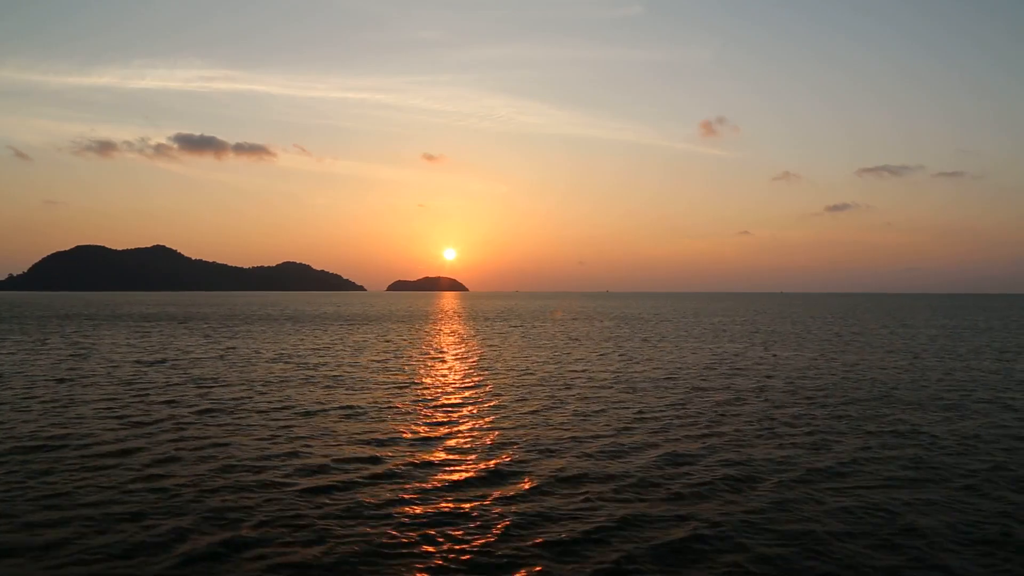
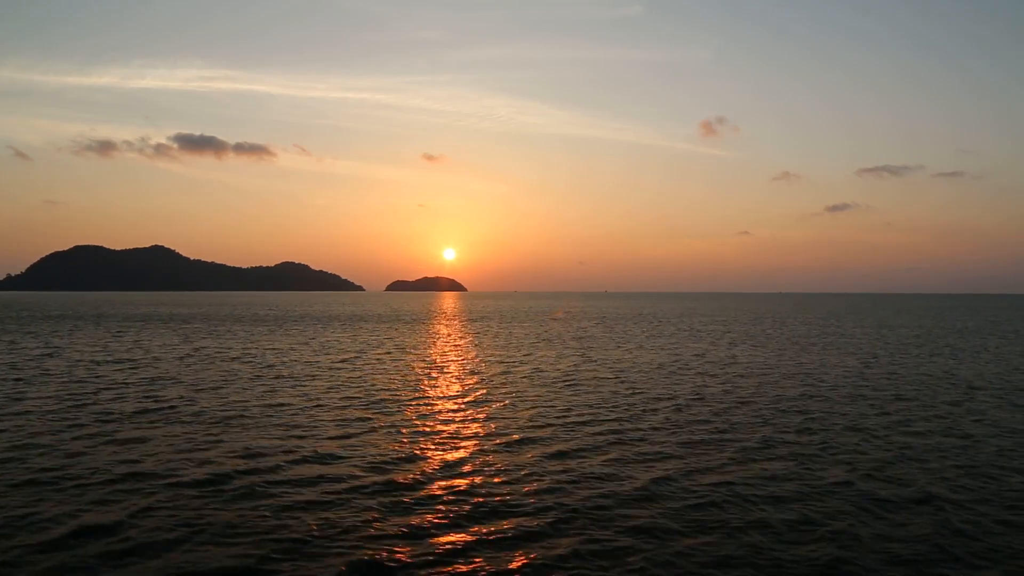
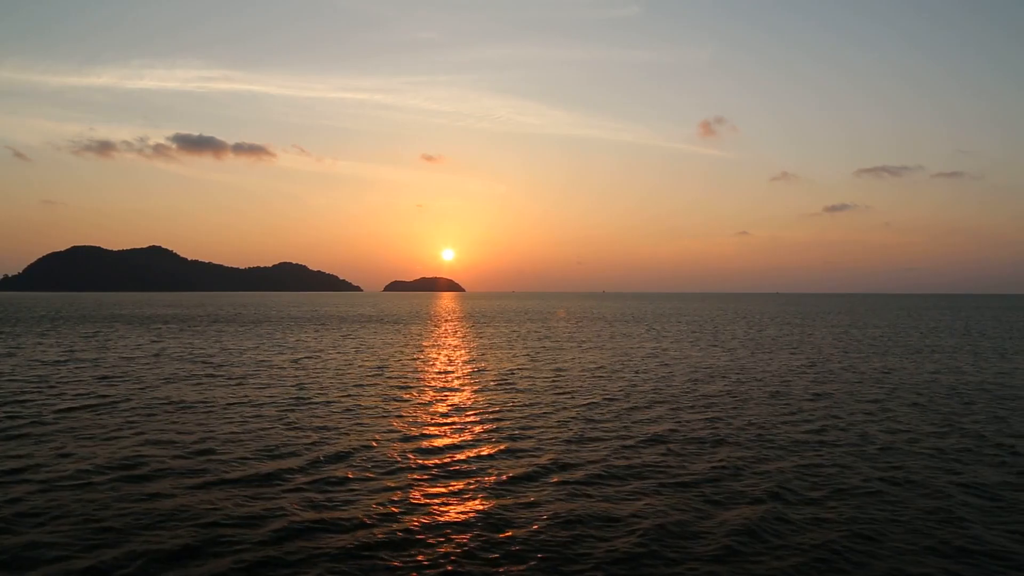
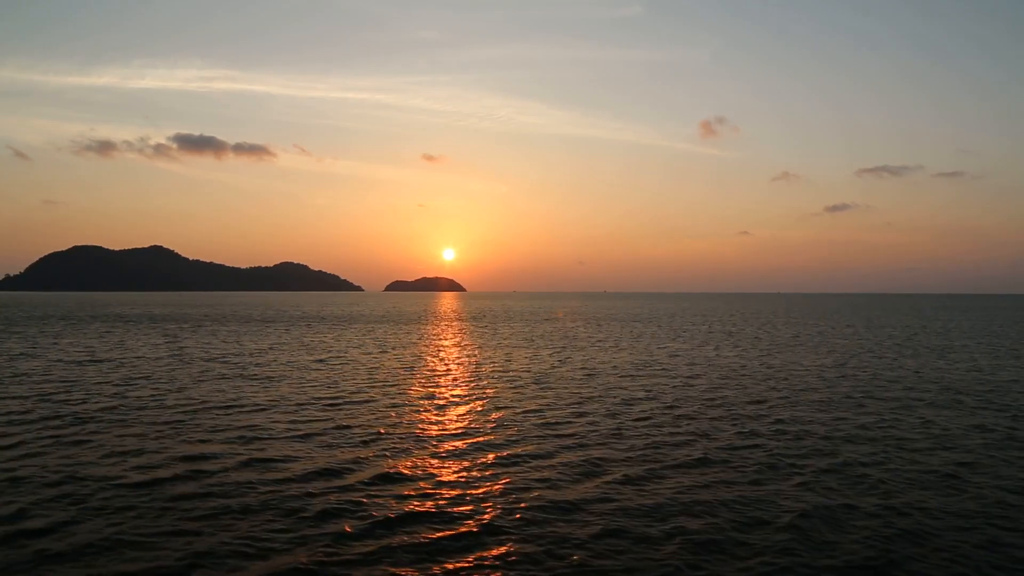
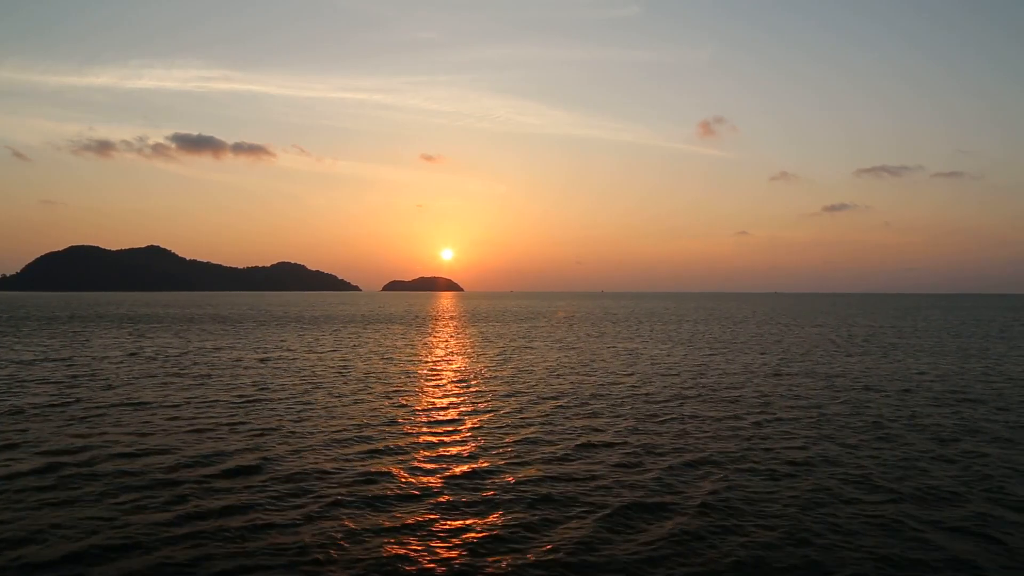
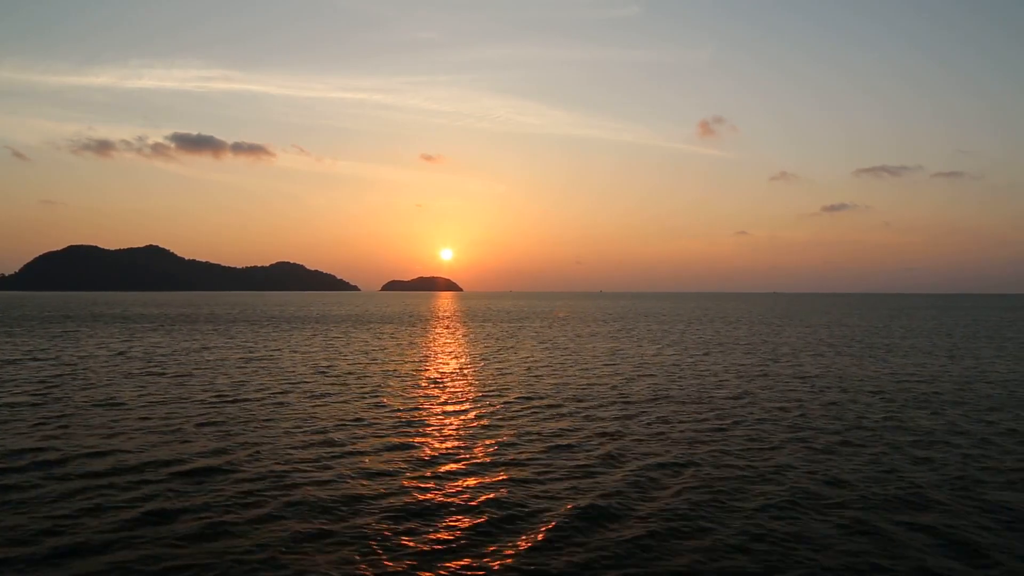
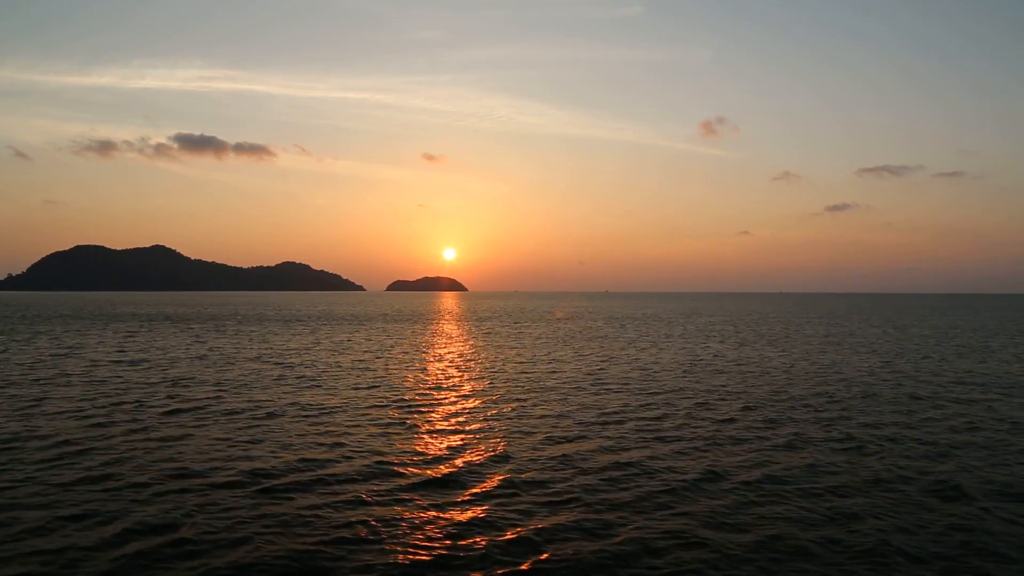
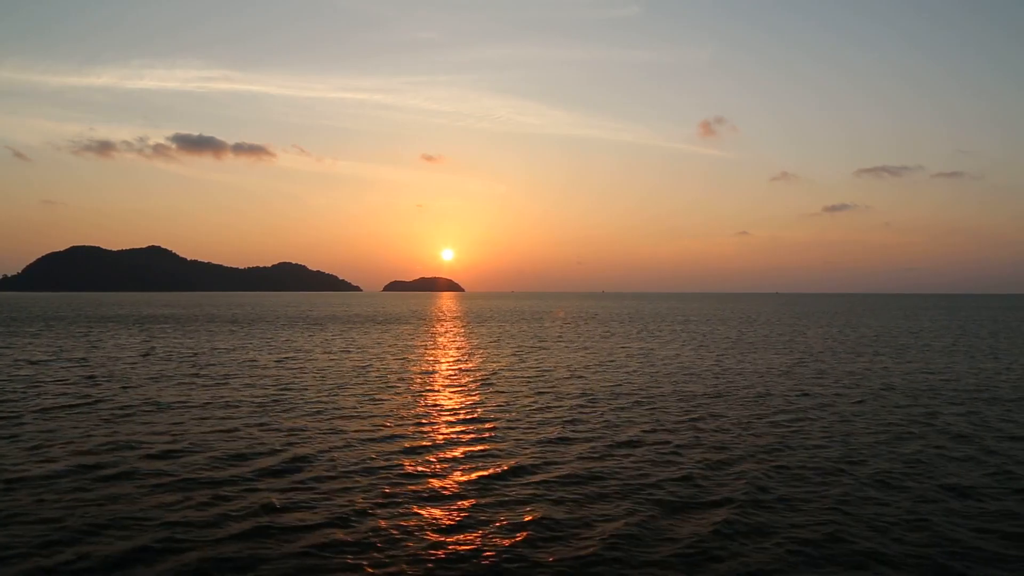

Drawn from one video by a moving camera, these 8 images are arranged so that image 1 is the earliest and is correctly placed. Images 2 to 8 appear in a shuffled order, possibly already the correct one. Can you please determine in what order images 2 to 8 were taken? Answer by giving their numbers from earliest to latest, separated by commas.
7, 2, 4, 3, 8, 5, 6
